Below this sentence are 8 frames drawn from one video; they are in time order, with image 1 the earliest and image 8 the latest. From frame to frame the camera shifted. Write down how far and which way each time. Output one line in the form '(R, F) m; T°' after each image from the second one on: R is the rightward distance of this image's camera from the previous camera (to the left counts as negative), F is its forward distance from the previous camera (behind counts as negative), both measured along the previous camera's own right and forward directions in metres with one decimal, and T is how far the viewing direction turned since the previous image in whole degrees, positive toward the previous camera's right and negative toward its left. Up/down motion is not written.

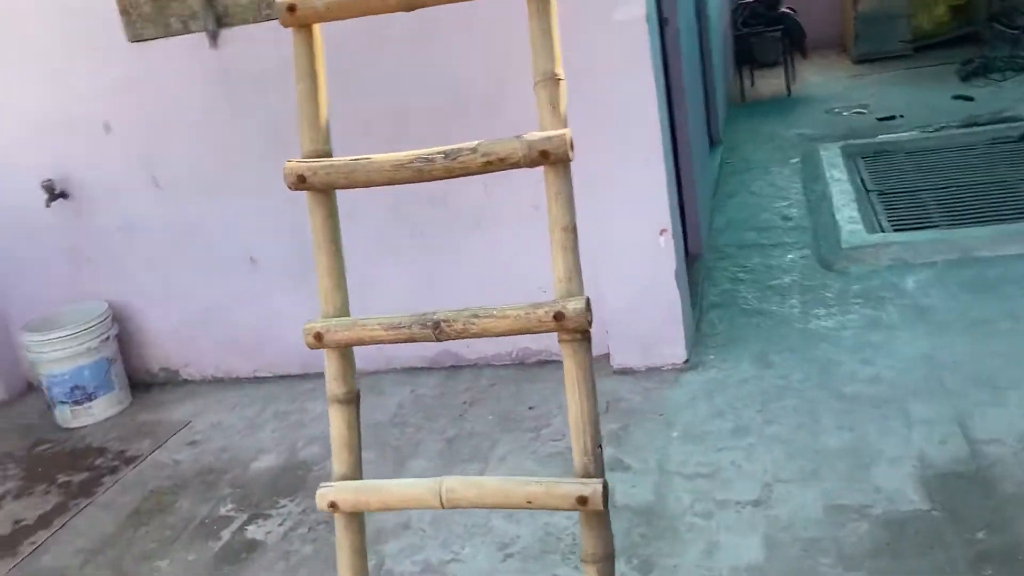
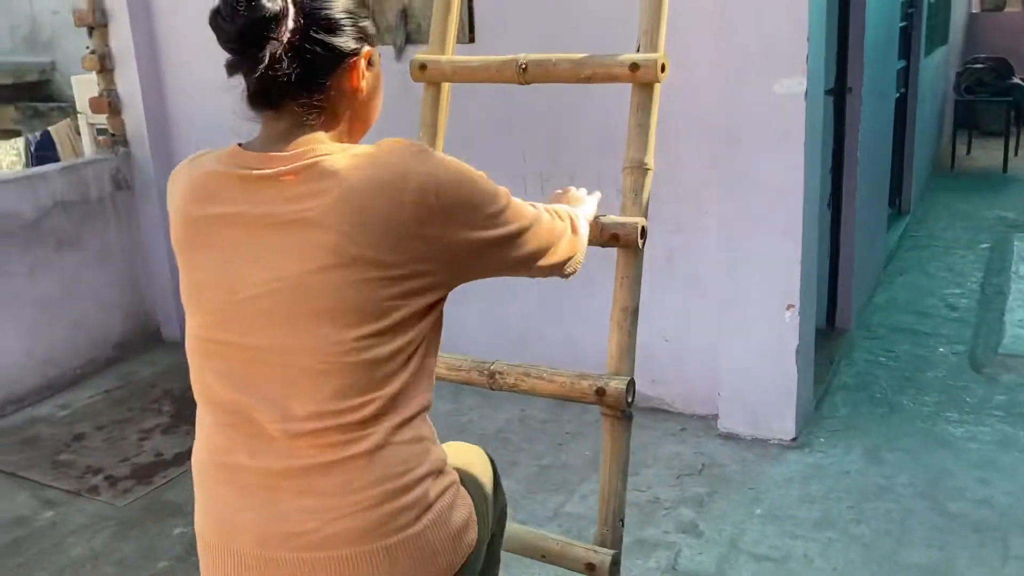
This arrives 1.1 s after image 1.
(+0.2, -0.1) m; -11°
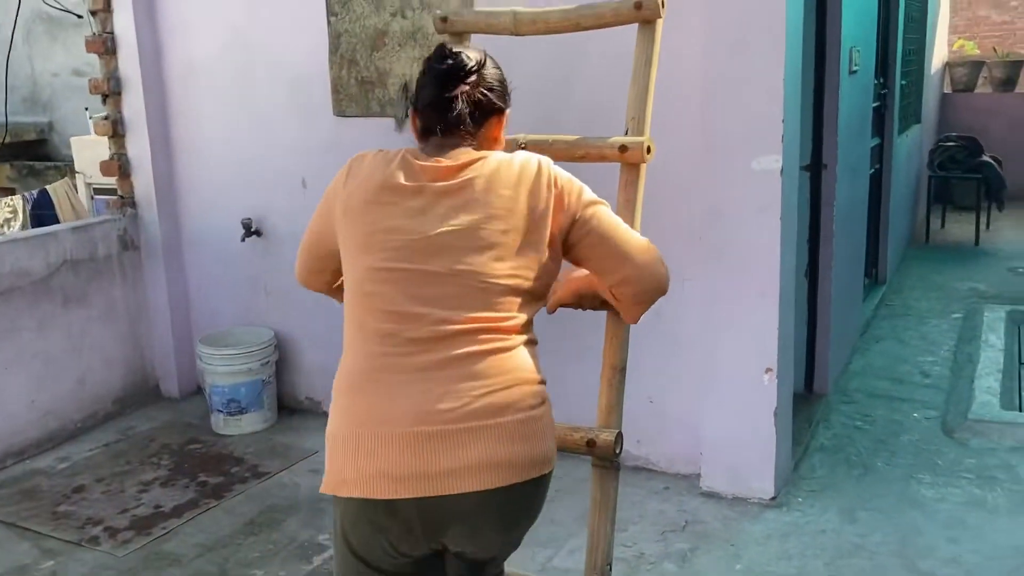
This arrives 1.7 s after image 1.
(0.0, -0.1) m; +1°
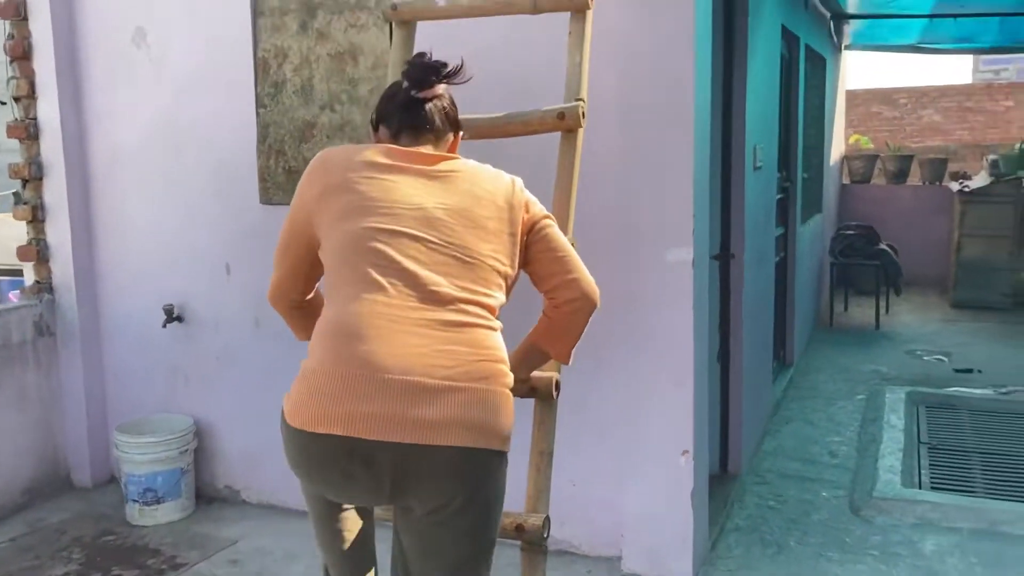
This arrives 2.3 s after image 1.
(0.0, -0.1) m; +5°
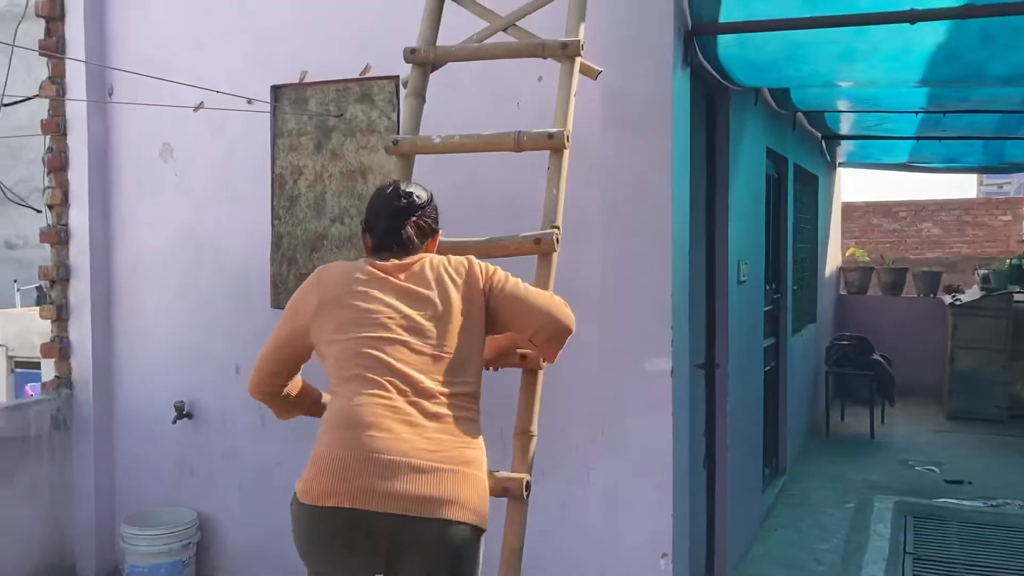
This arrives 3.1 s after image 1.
(+0.1, -0.2) m; -1°
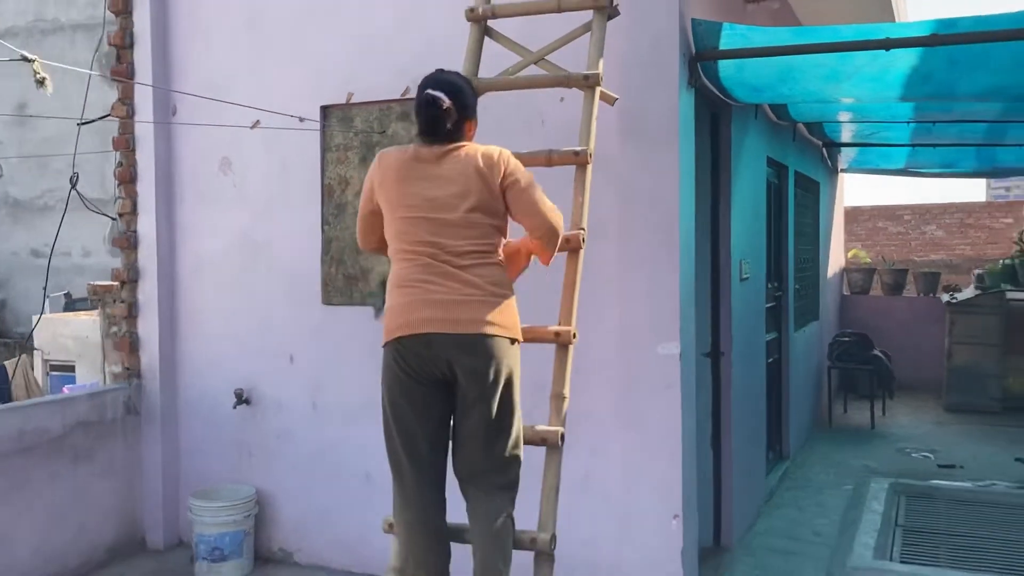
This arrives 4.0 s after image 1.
(-0.1, -0.4) m; -1°
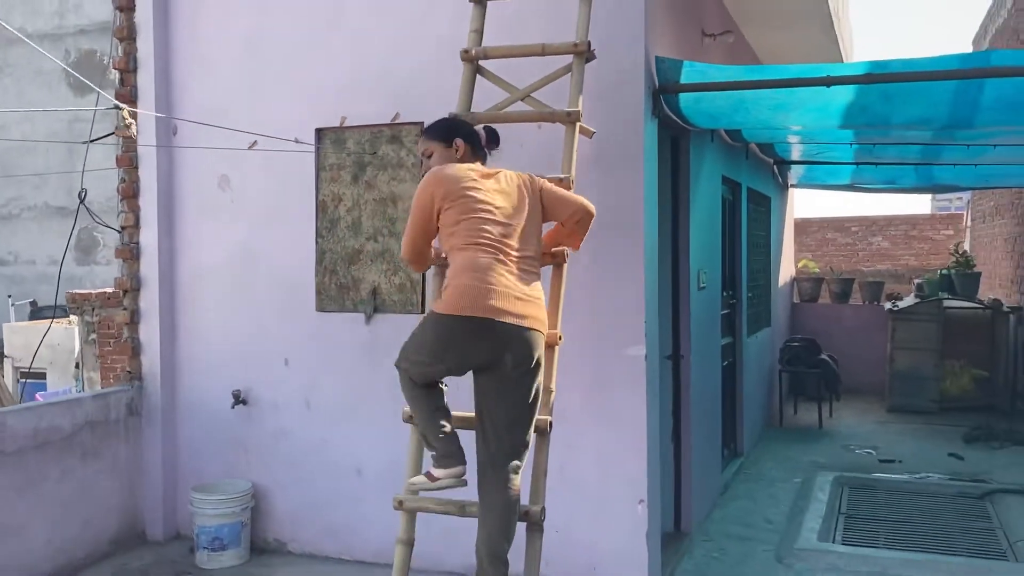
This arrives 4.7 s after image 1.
(-0.1, -0.4) m; +3°
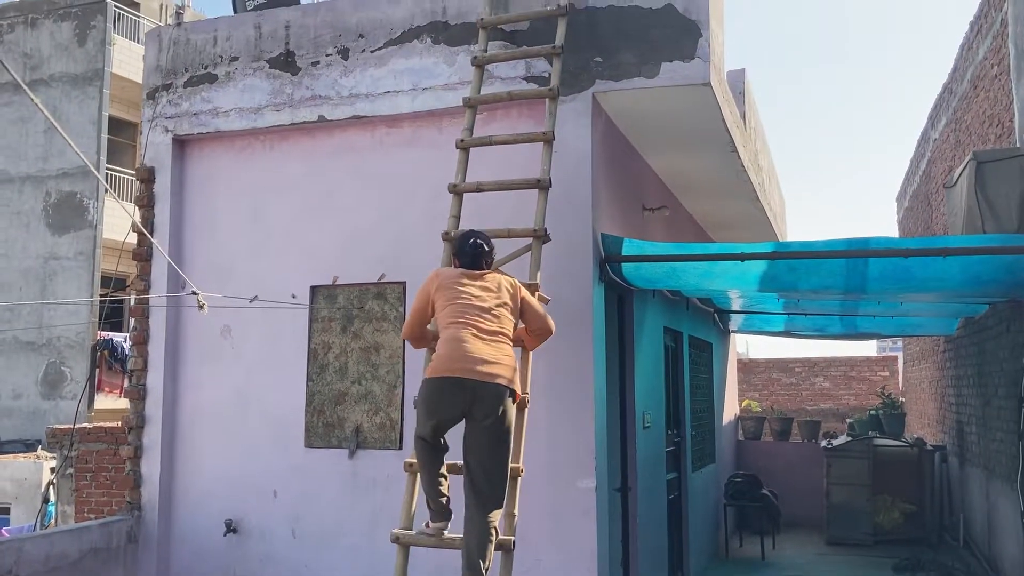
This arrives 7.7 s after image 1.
(0.0, -0.7) m; +2°
